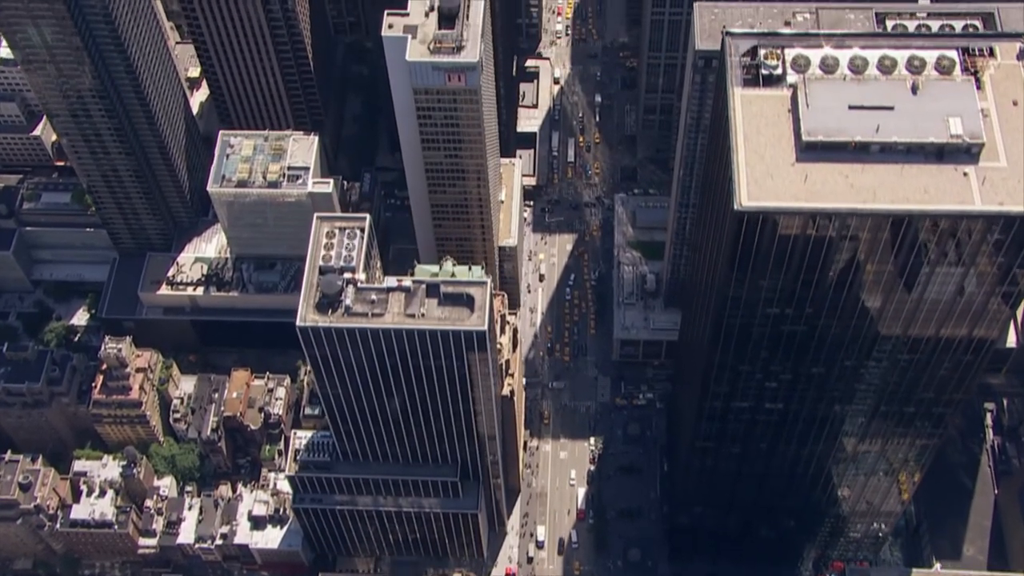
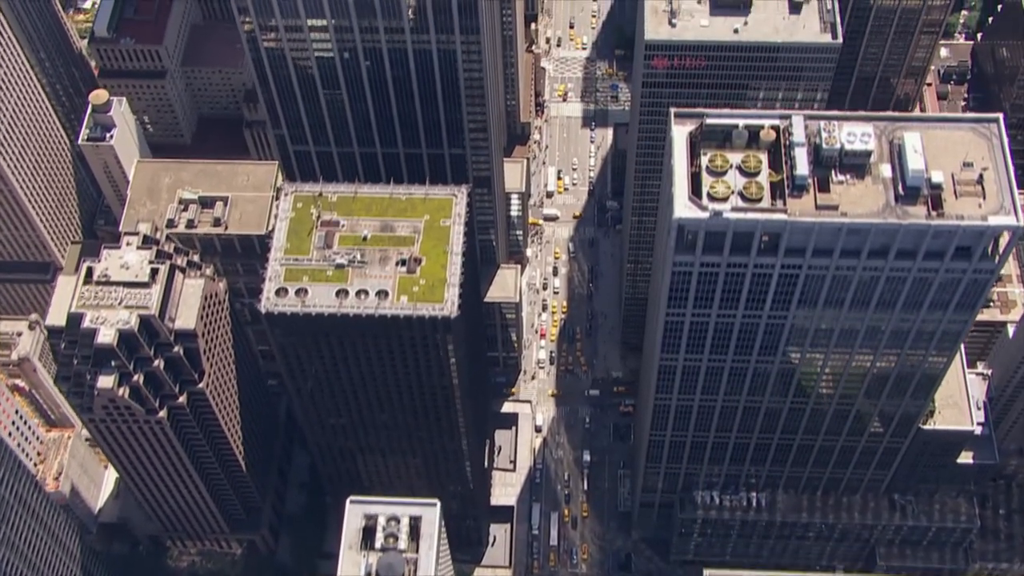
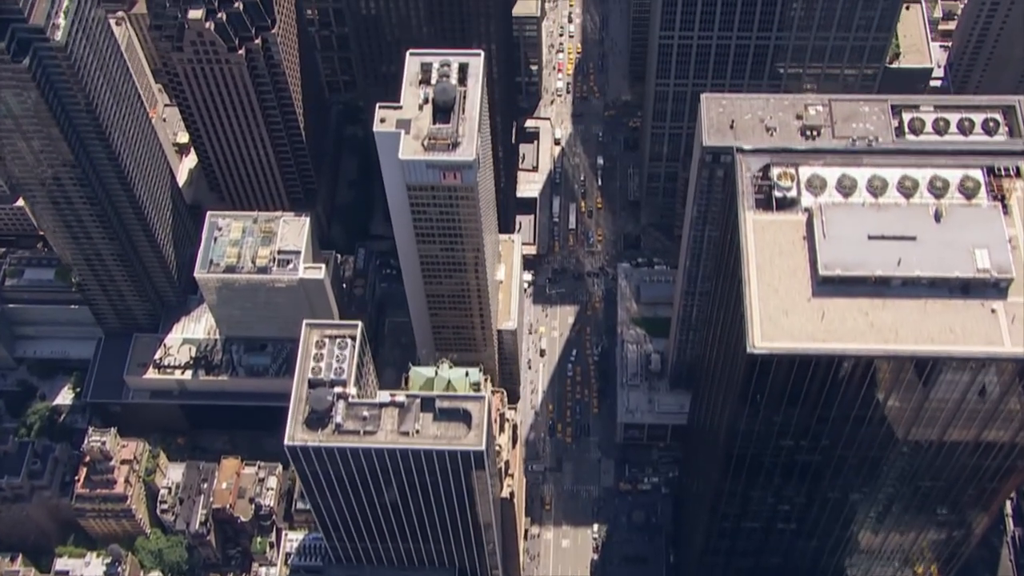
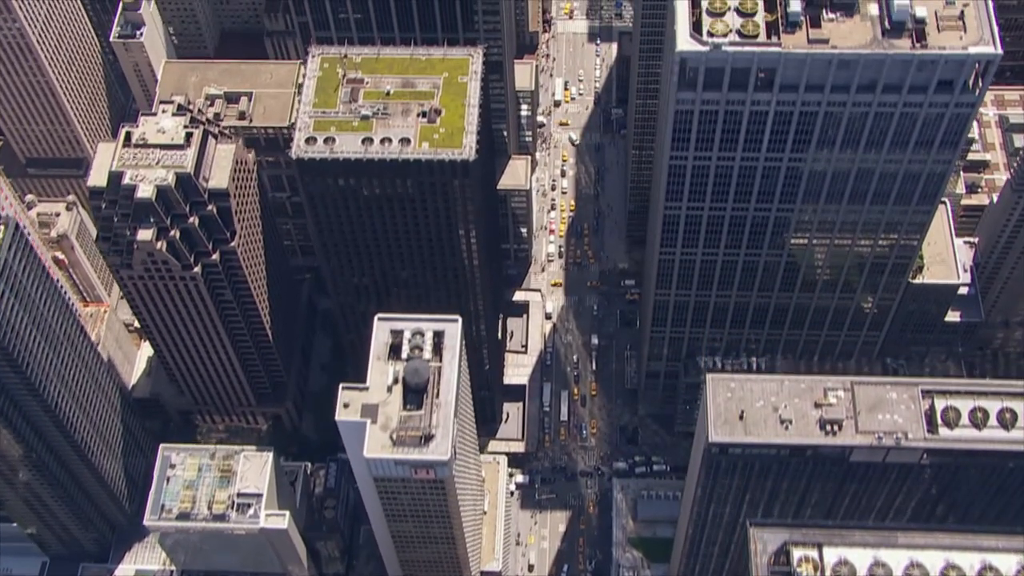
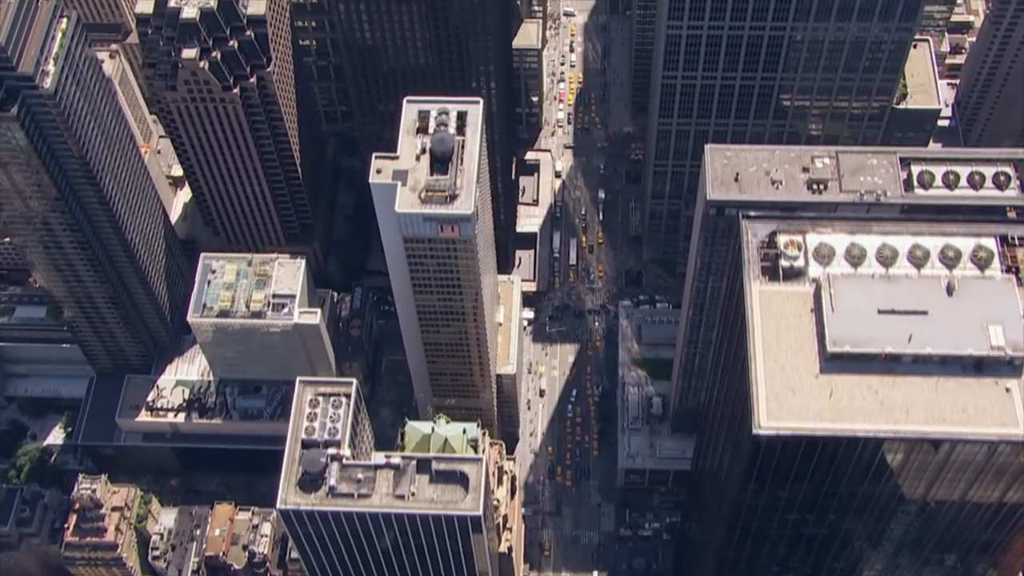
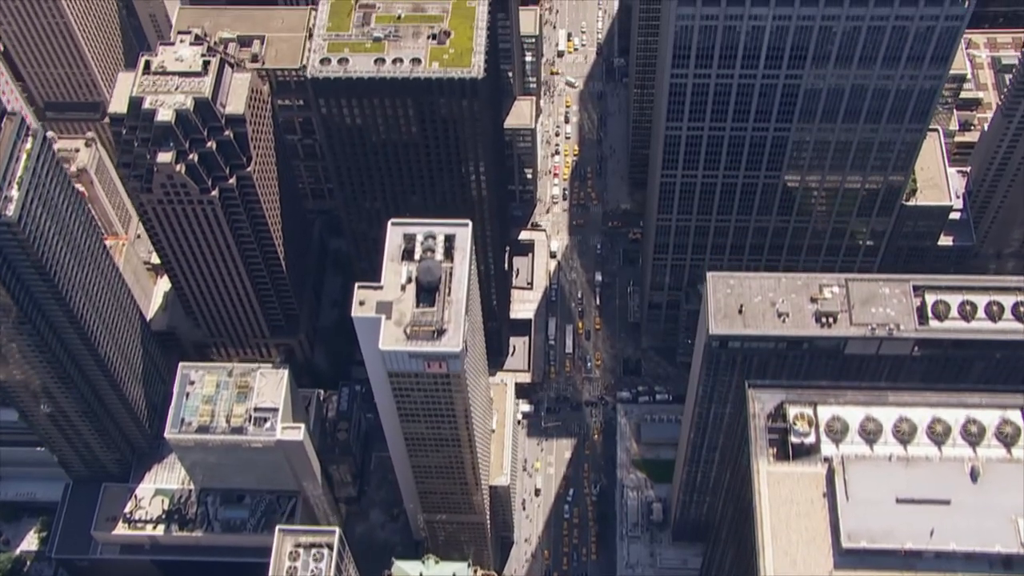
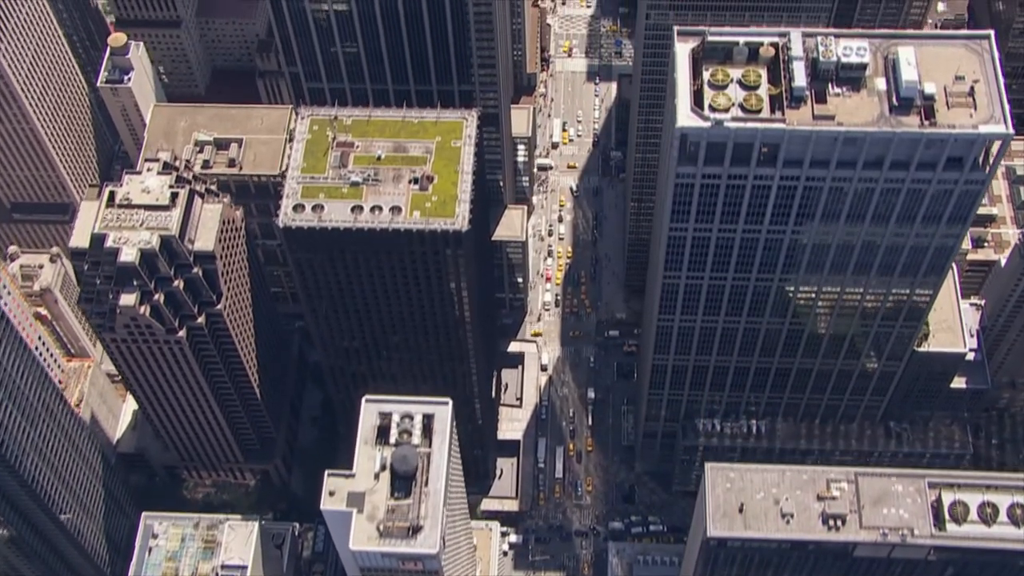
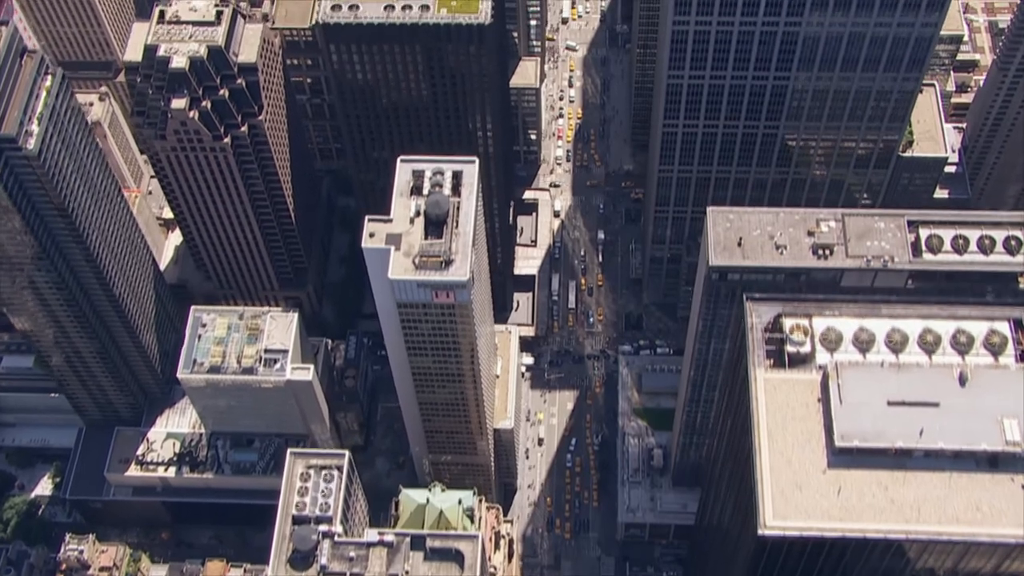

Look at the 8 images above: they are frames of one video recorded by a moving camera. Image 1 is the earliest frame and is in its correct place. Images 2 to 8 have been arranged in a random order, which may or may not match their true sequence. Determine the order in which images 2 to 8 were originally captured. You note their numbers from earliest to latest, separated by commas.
3, 5, 8, 6, 4, 7, 2
